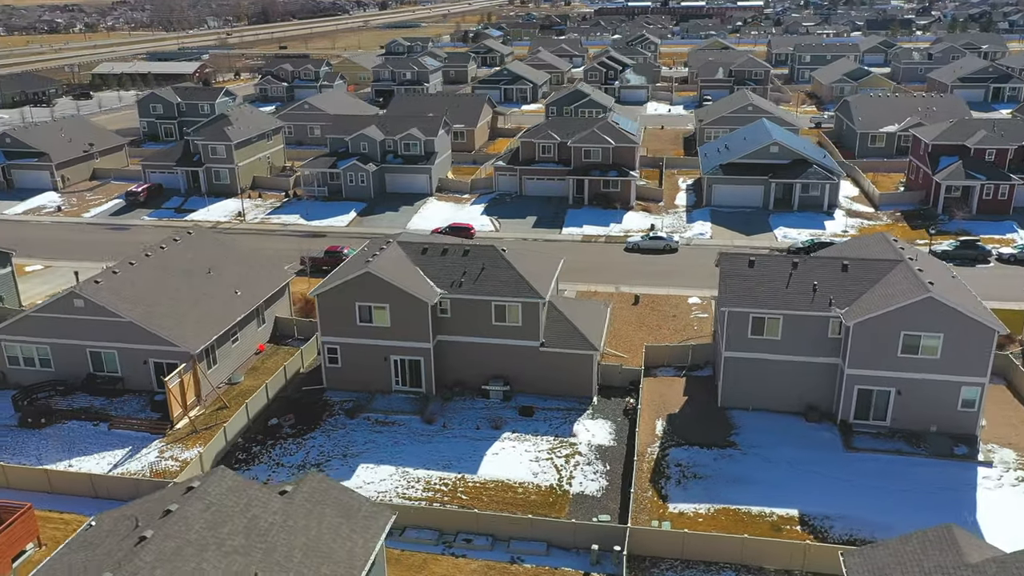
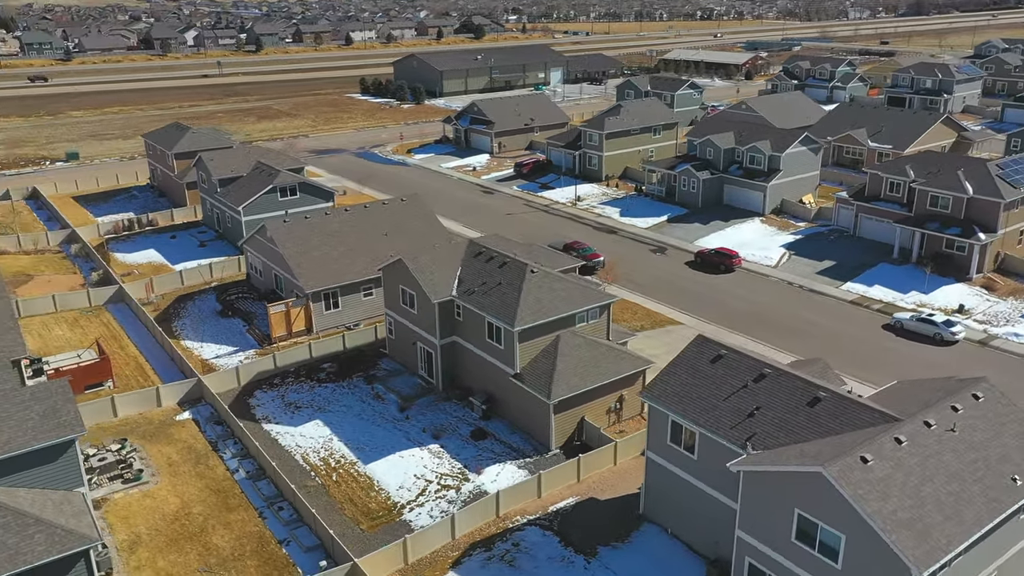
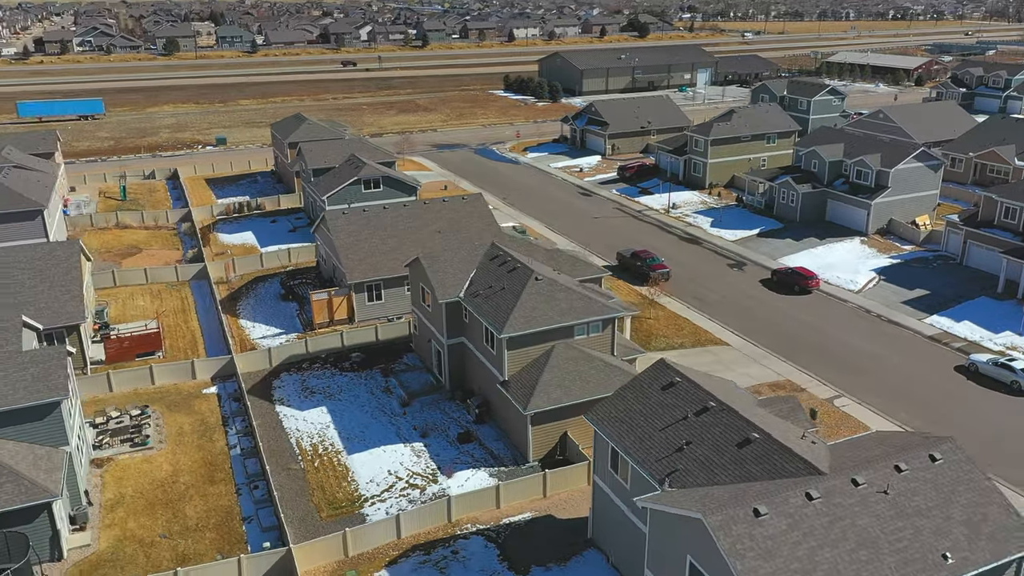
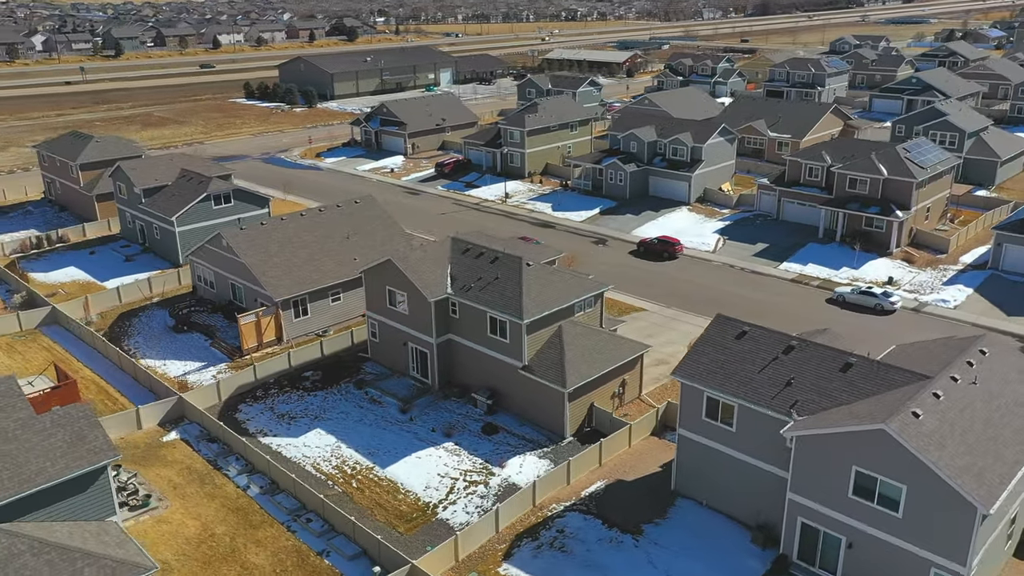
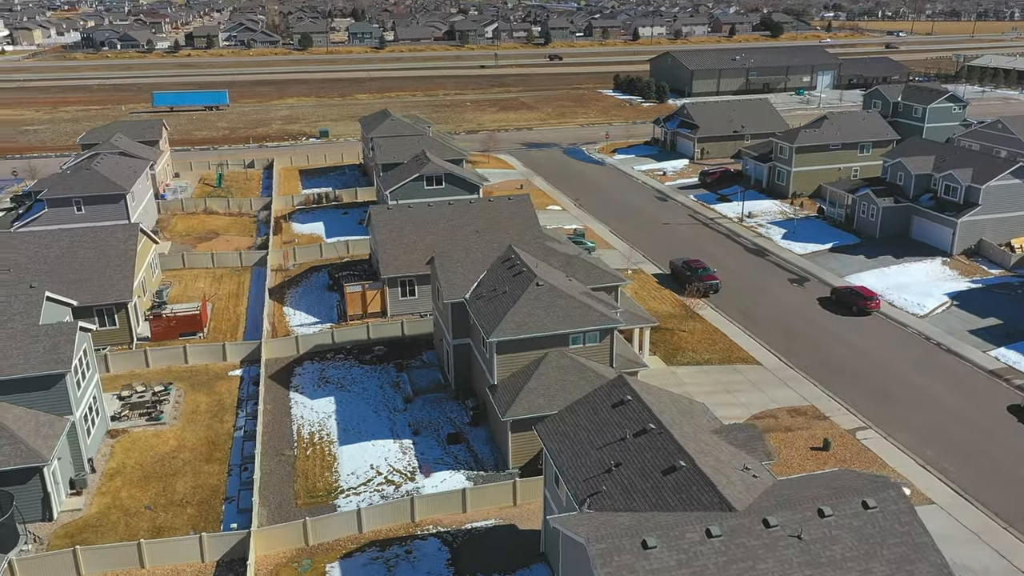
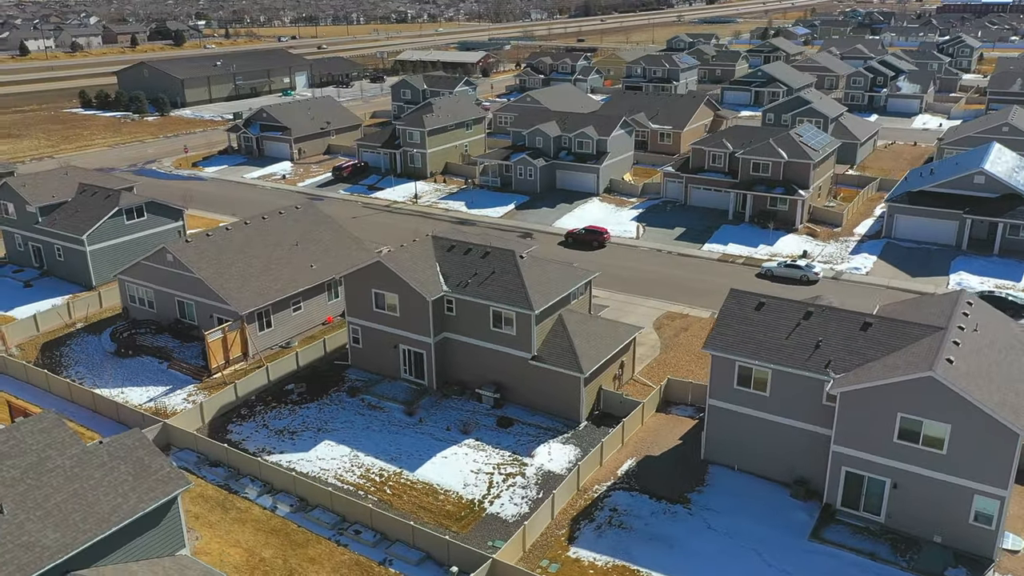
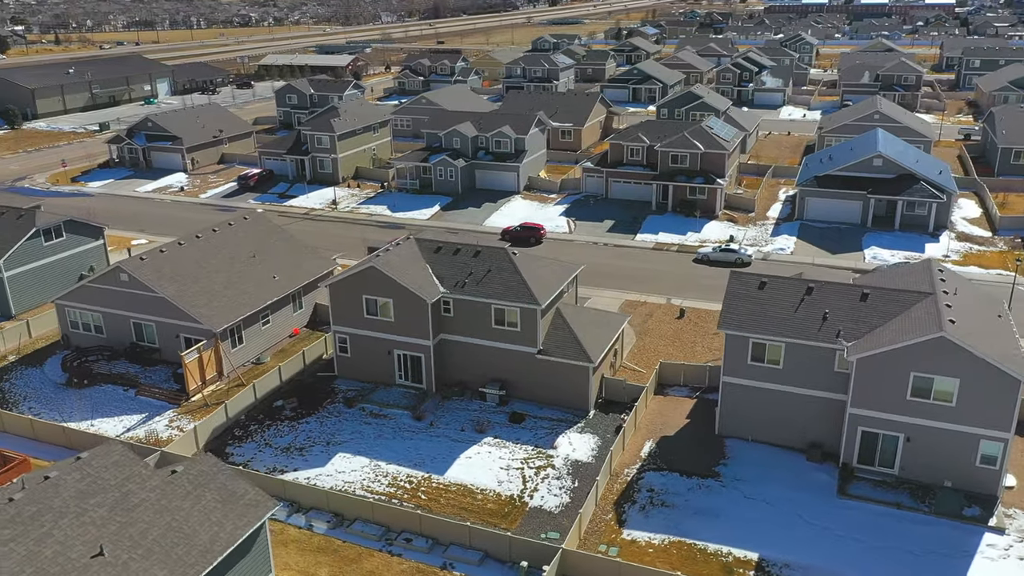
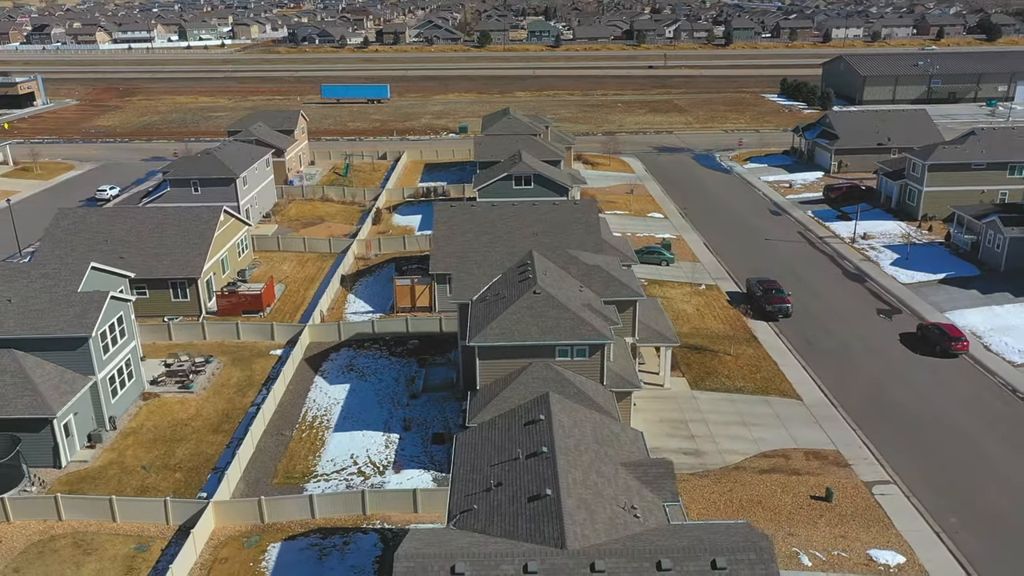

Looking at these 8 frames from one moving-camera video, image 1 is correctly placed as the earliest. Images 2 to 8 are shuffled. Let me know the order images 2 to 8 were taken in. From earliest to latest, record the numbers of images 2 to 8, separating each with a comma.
7, 6, 4, 2, 3, 5, 8
